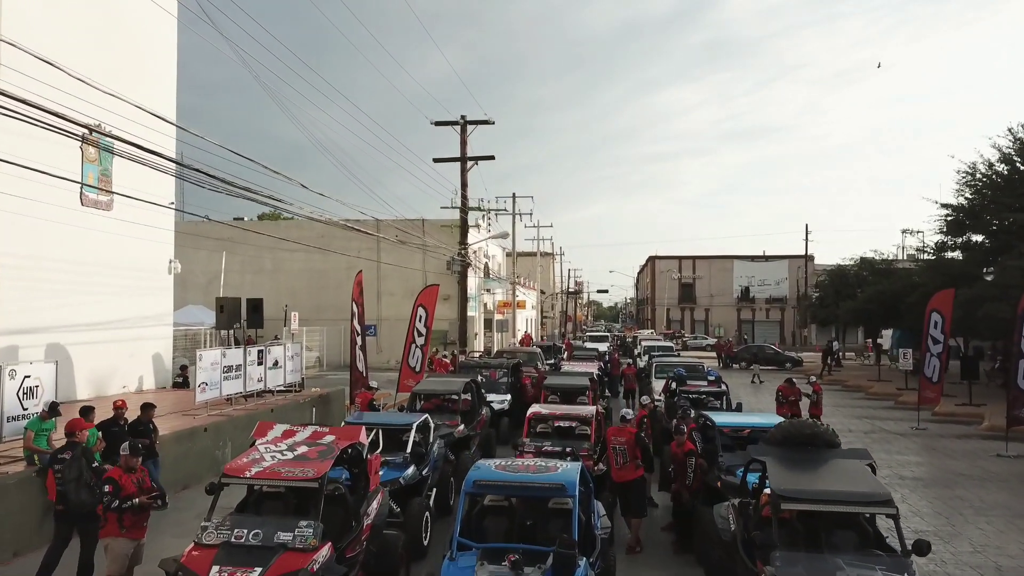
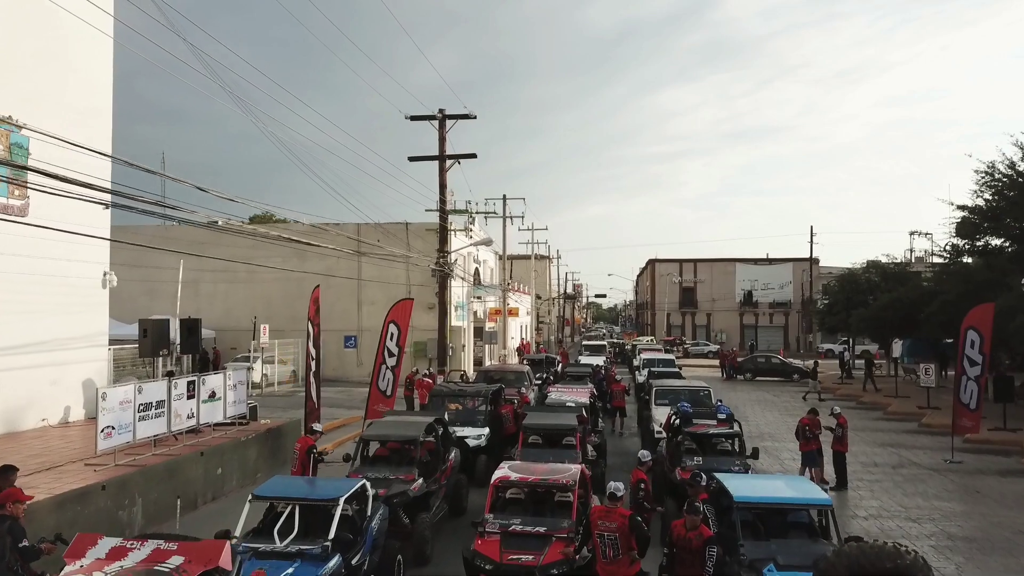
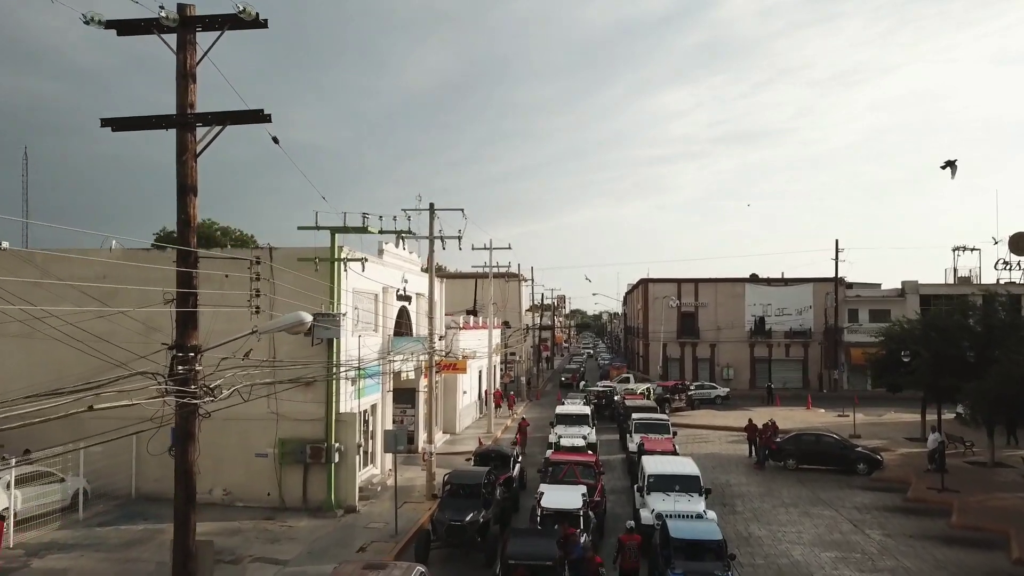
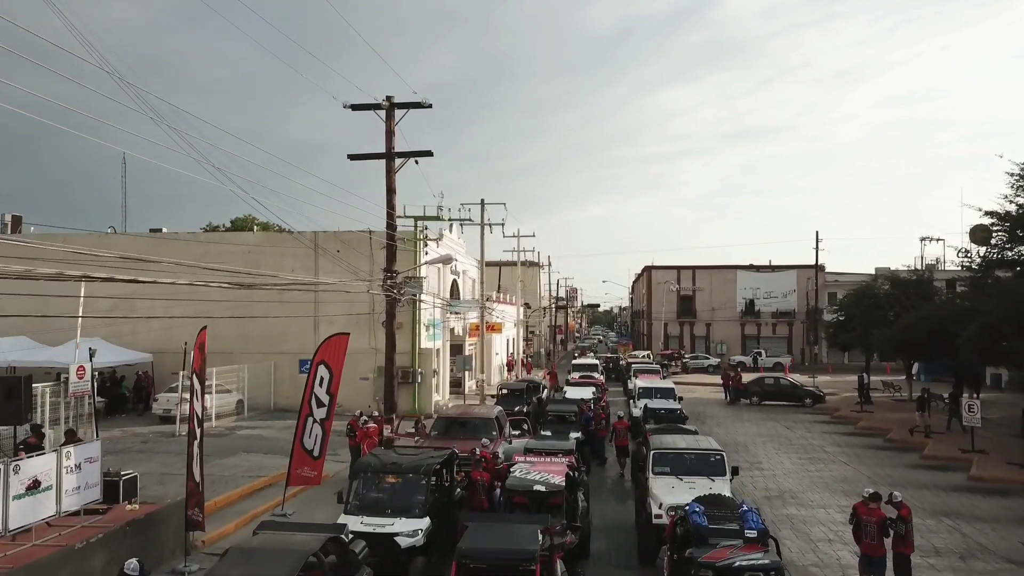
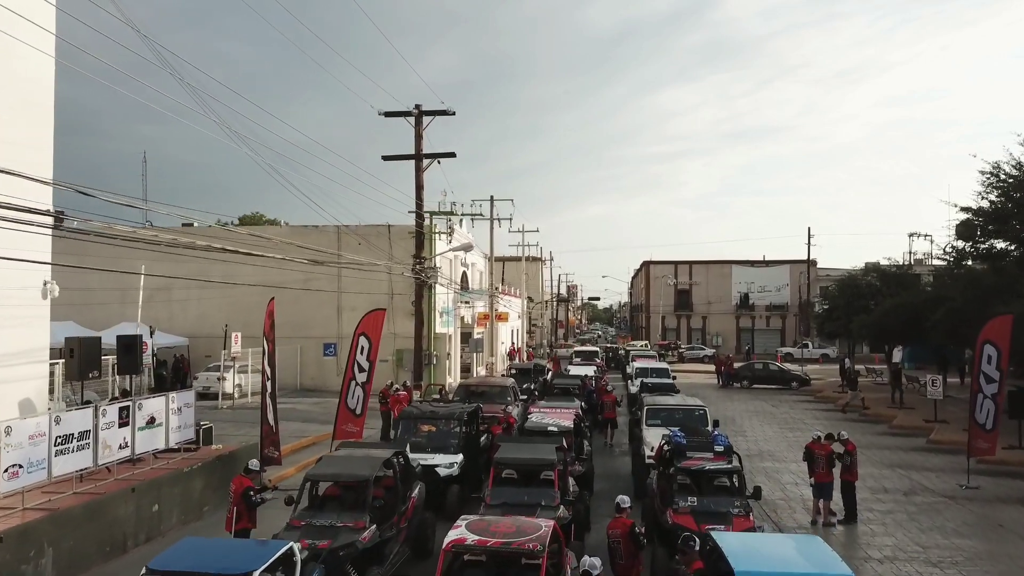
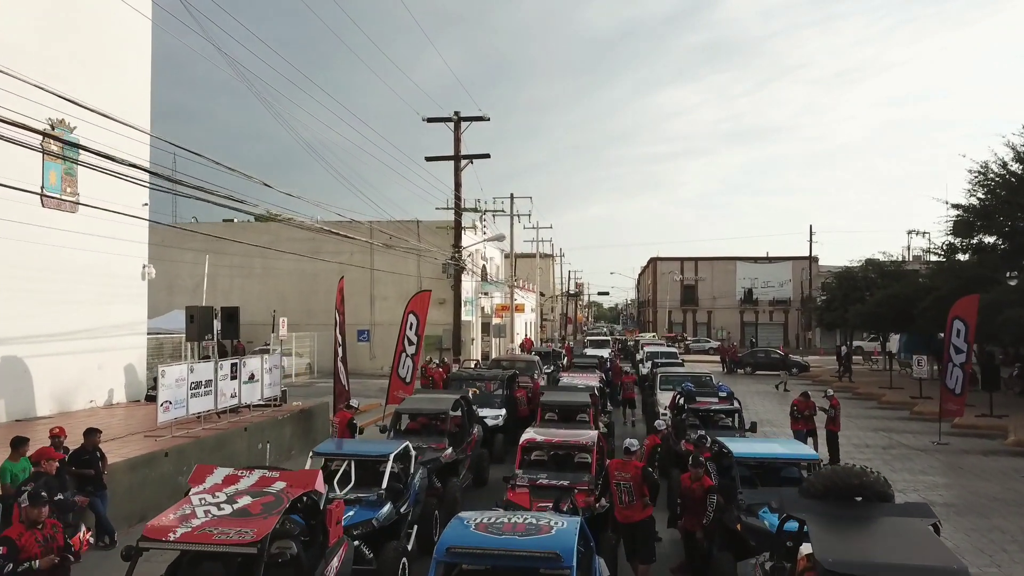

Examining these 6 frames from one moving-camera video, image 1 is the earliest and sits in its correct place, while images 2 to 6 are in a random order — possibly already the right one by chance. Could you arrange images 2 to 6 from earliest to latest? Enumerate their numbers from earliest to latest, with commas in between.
6, 2, 5, 4, 3
